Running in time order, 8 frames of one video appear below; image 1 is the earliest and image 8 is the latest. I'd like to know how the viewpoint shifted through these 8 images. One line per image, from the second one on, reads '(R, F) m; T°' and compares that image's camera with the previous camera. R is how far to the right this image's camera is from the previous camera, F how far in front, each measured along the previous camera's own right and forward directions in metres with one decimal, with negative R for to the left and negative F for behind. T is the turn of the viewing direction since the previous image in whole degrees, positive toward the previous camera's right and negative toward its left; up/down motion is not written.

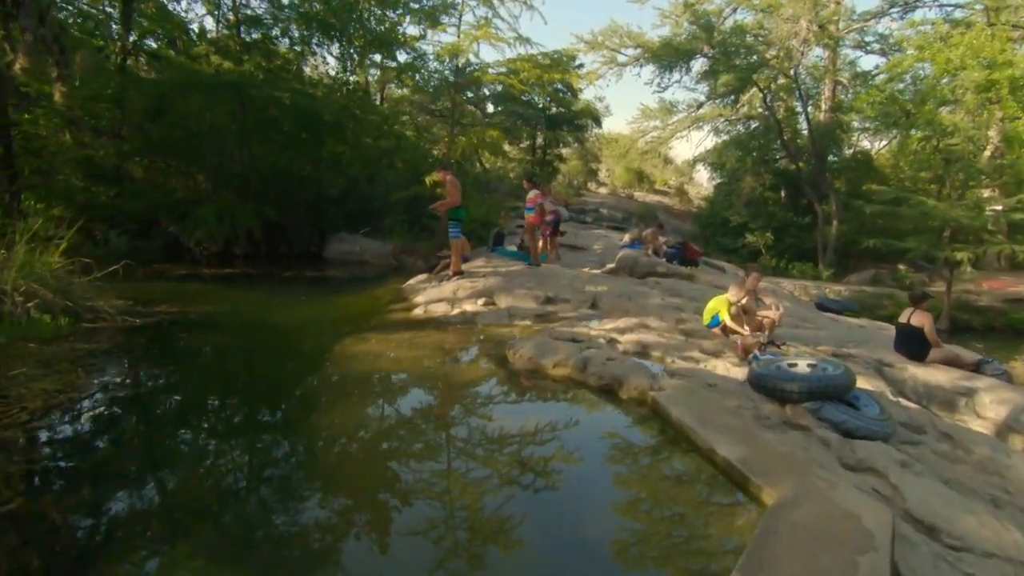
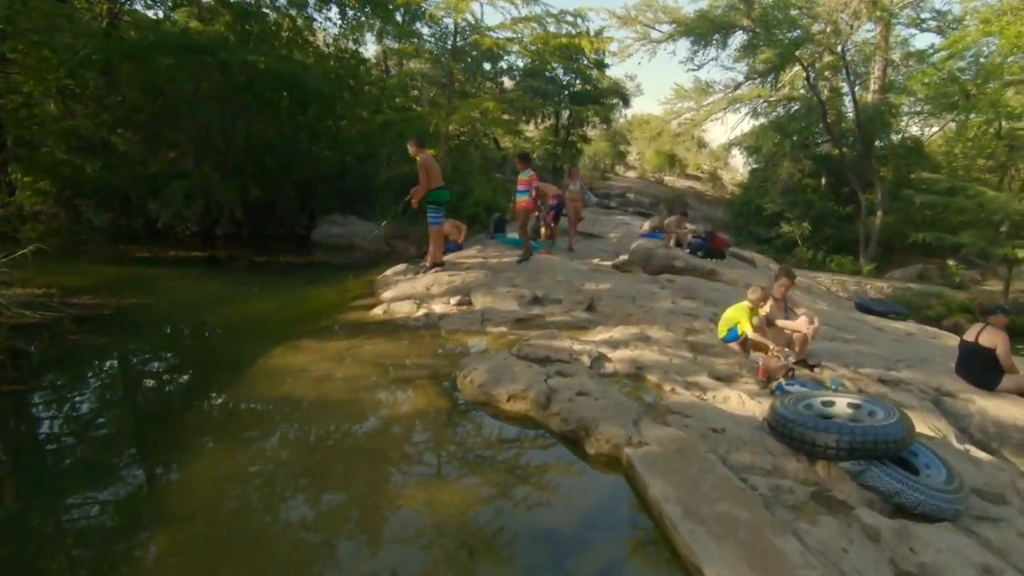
(+0.7, +1.6) m; -3°
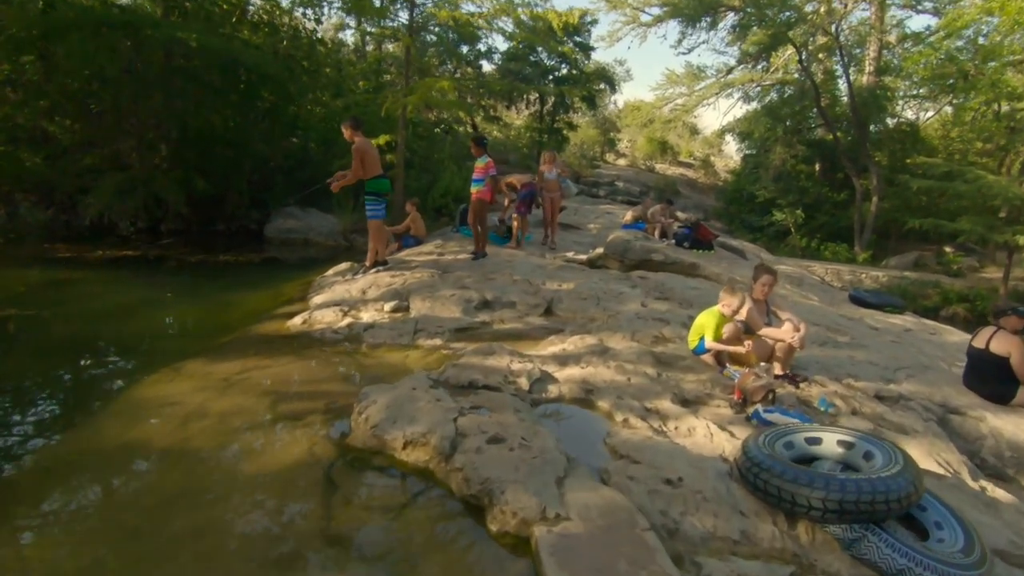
(+0.7, +1.1) m; 0°
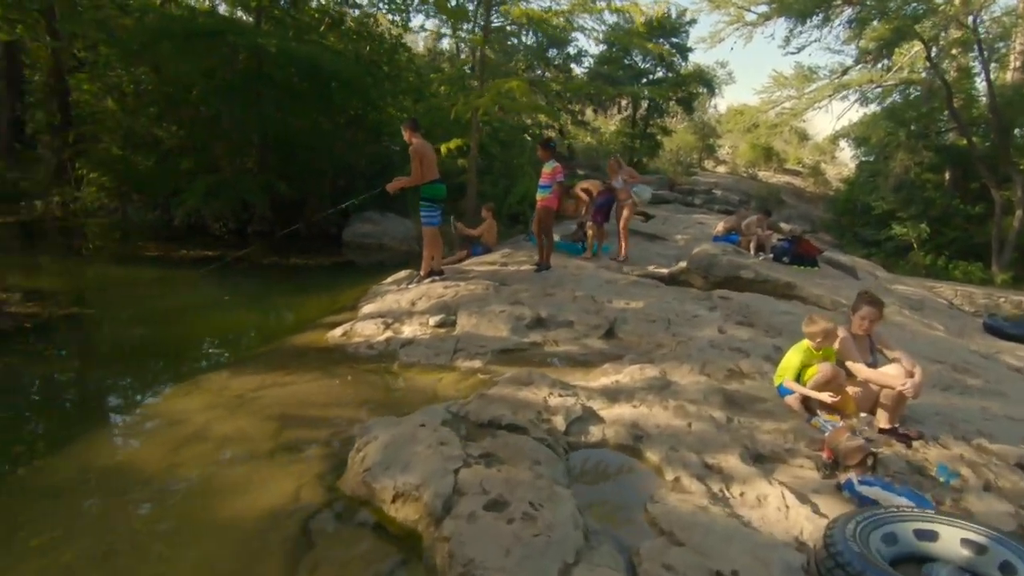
(+0.4, +0.8) m; -9°
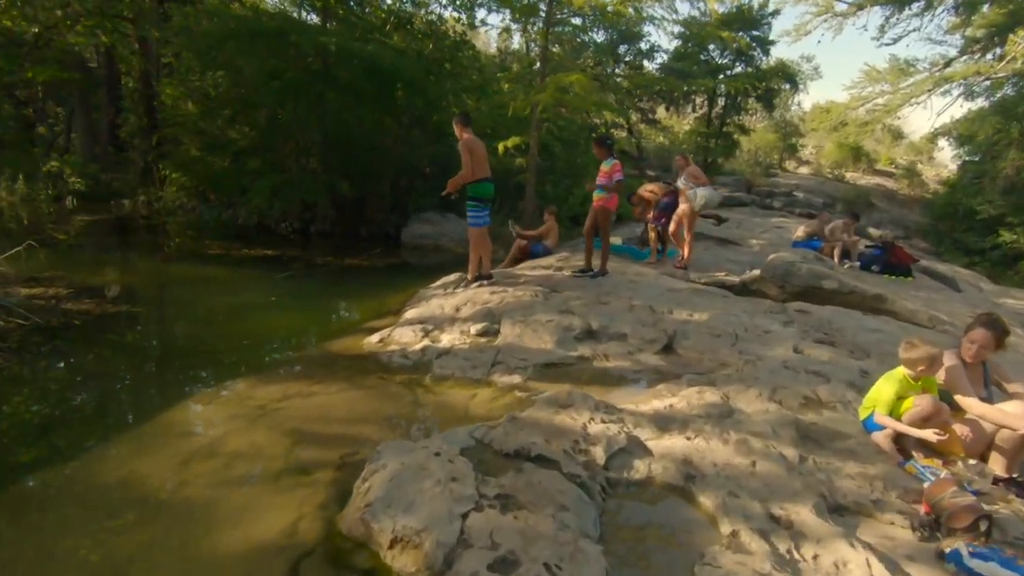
(+0.2, +0.5) m; -7°
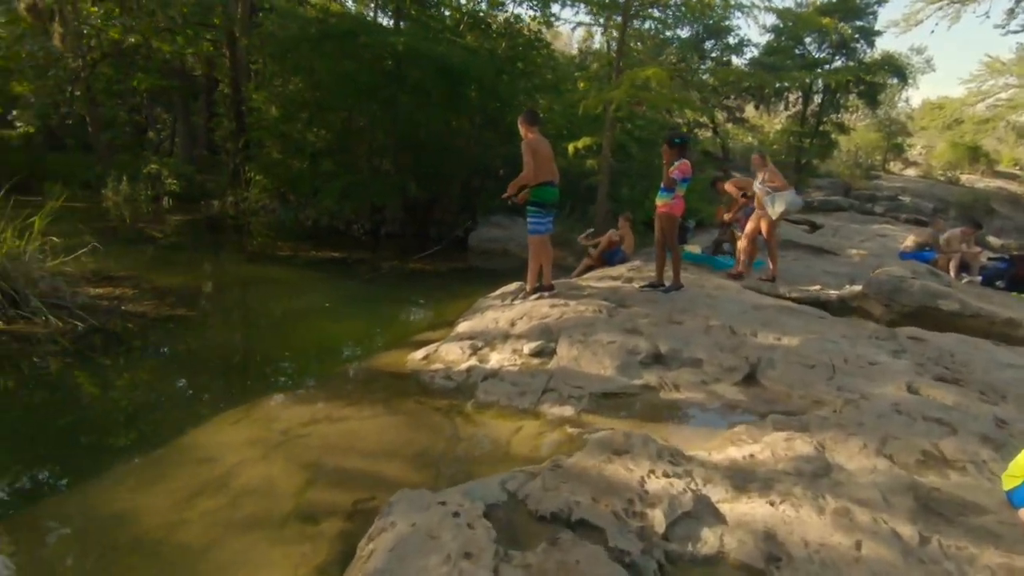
(+0.2, +0.6) m; -7°
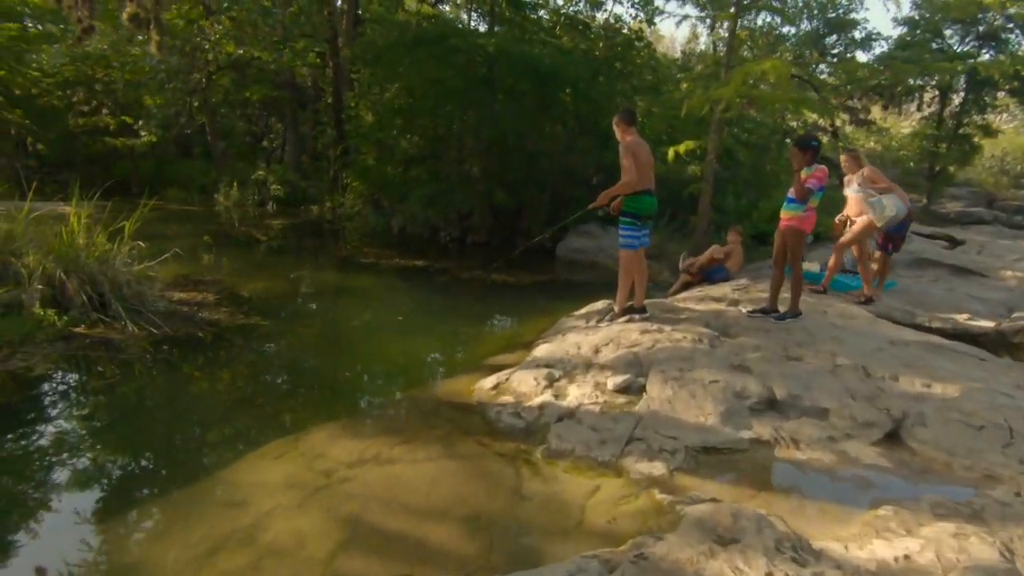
(+0.1, +0.7) m; -9°
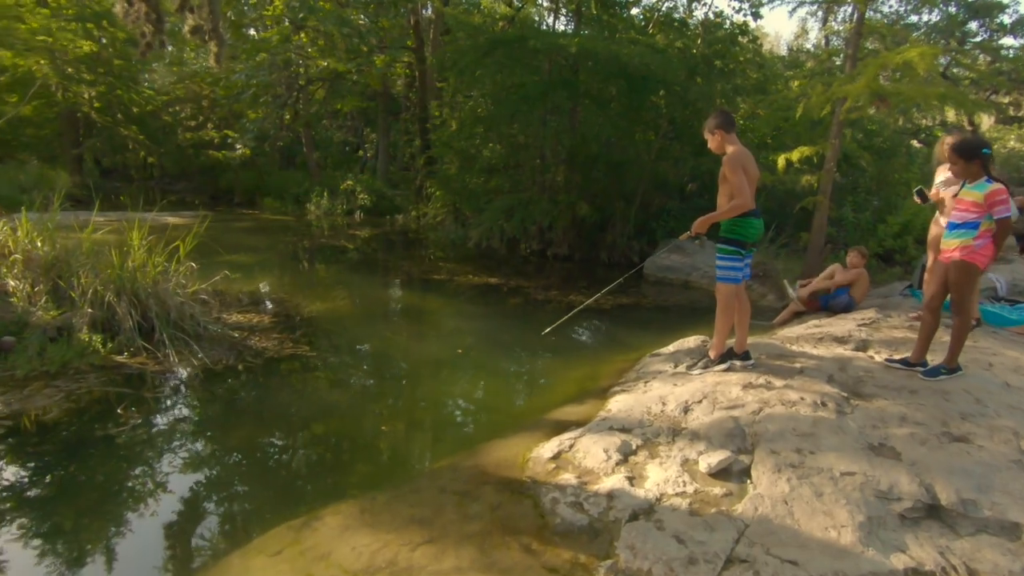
(+0.1, +1.0) m; -8°
